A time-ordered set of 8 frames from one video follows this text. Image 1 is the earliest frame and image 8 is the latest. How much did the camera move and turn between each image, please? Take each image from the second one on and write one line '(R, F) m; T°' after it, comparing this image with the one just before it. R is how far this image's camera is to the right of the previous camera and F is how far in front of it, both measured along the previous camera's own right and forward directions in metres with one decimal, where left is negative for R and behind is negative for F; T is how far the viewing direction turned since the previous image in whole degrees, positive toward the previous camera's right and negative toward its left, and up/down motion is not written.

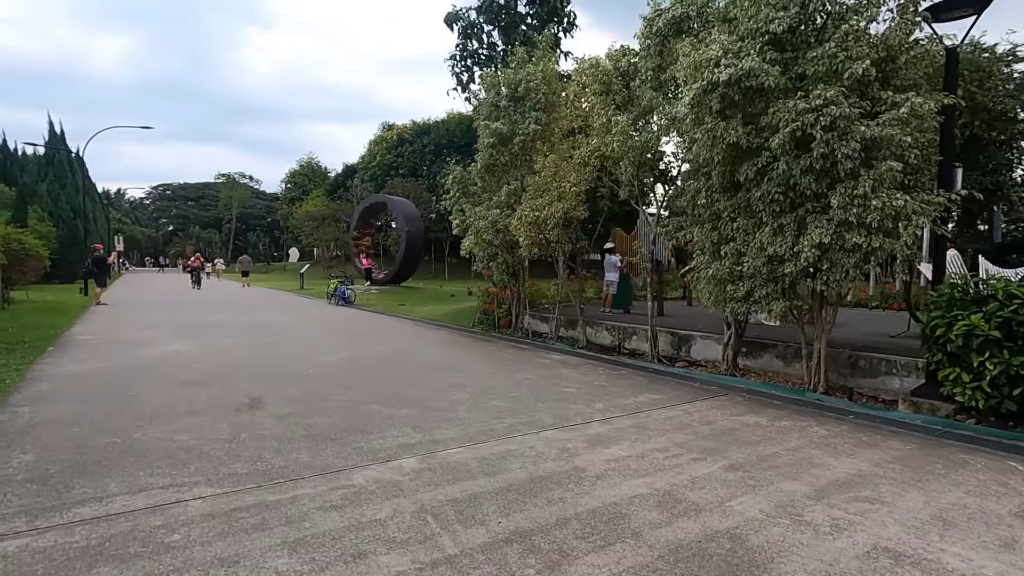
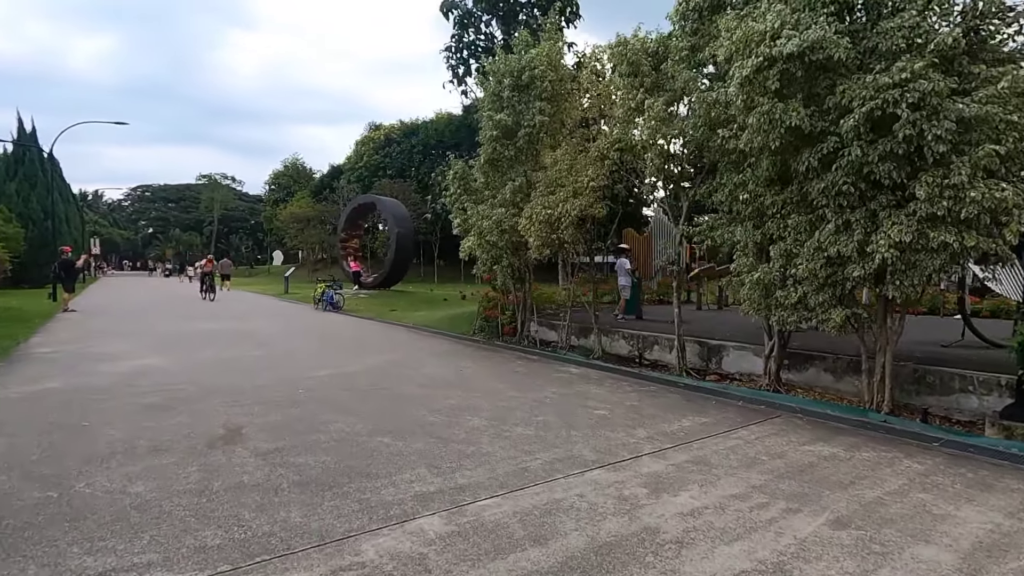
(-0.5, +1.1) m; +1°
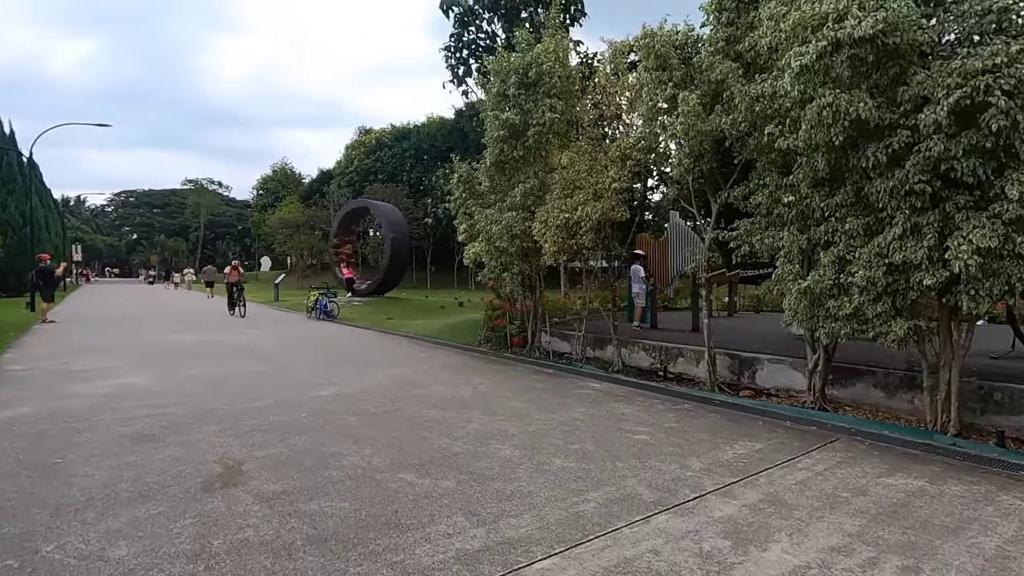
(-0.5, +0.7) m; +1°
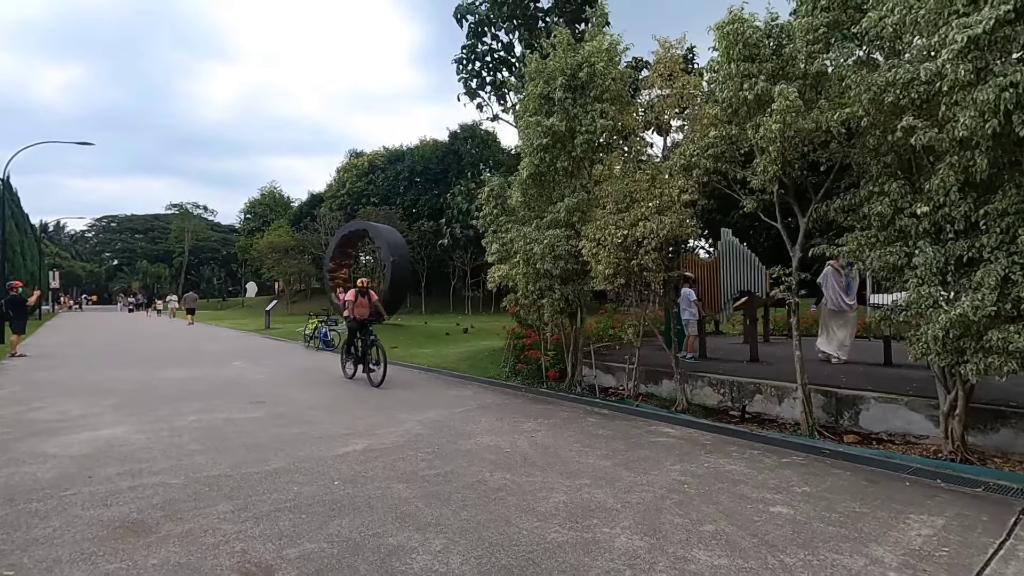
(-1.1, +1.4) m; +1°
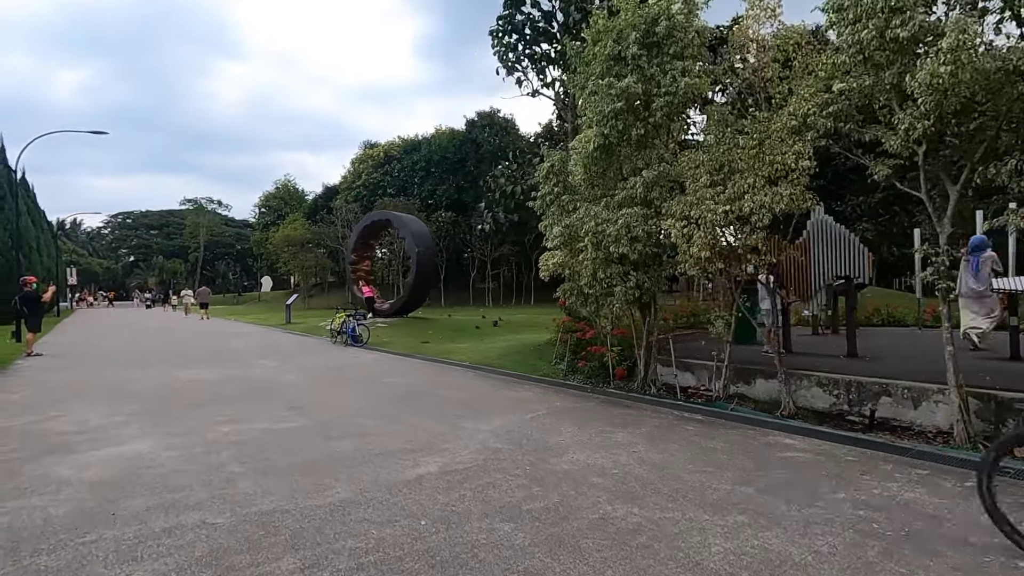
(-1.0, +1.3) m; -1°
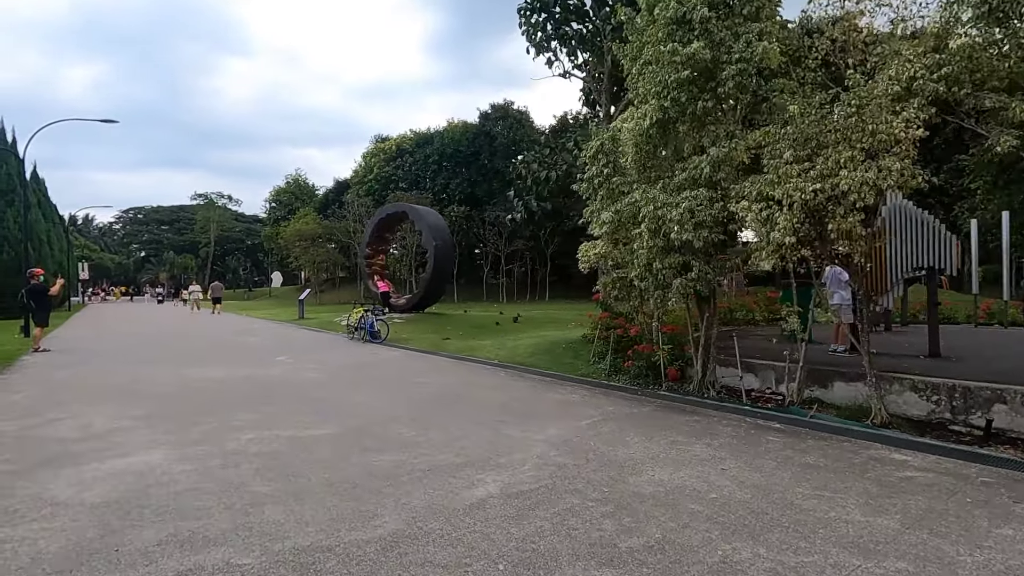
(-0.6, +0.9) m; -1°
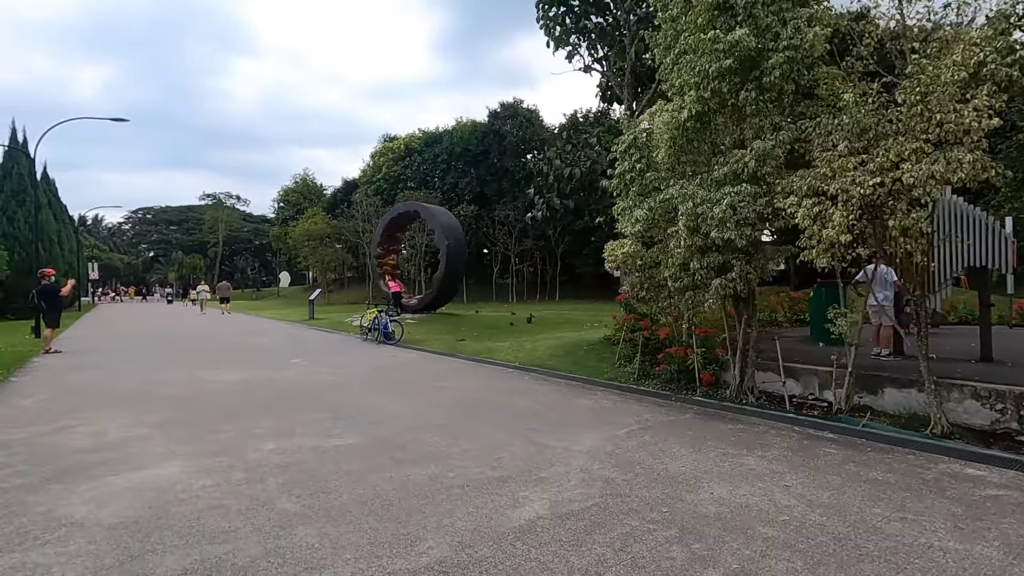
(-0.4, +0.4) m; -1°
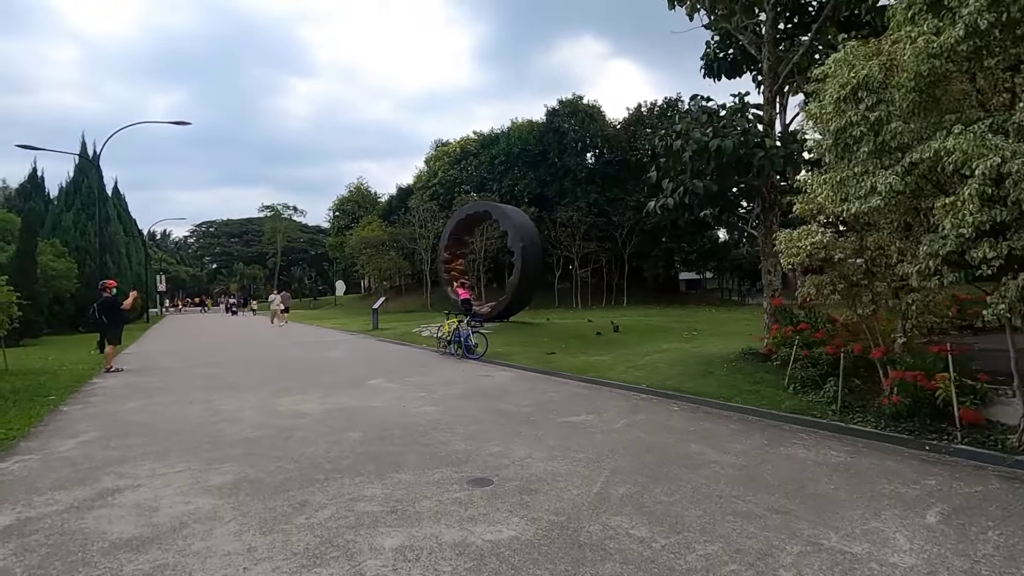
(-1.6, +2.3) m; -5°
